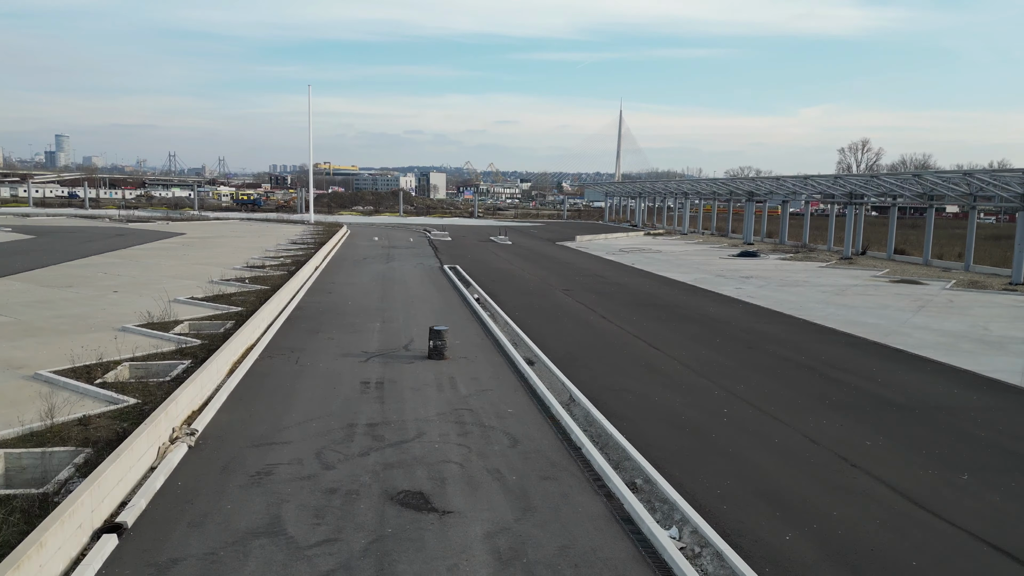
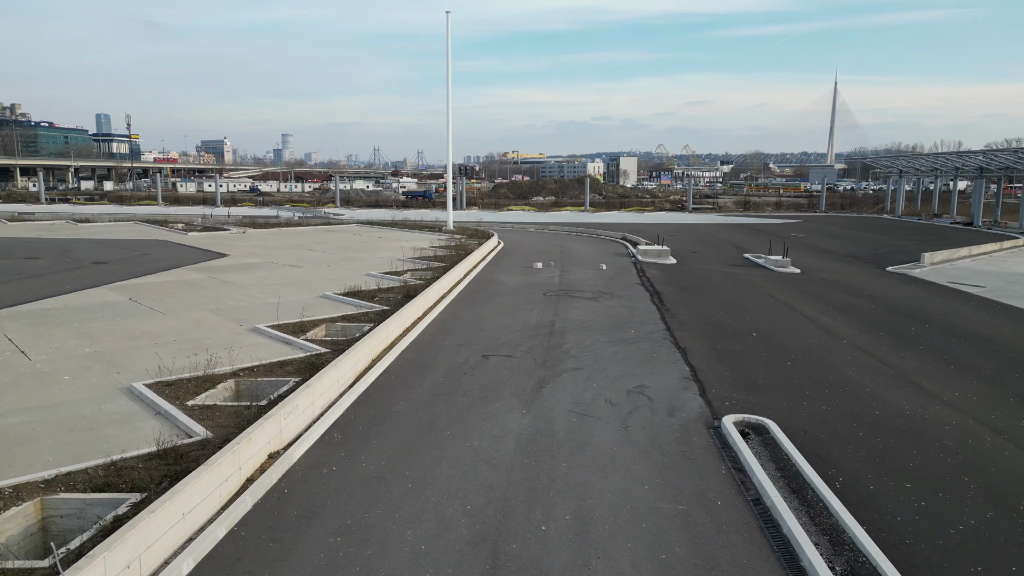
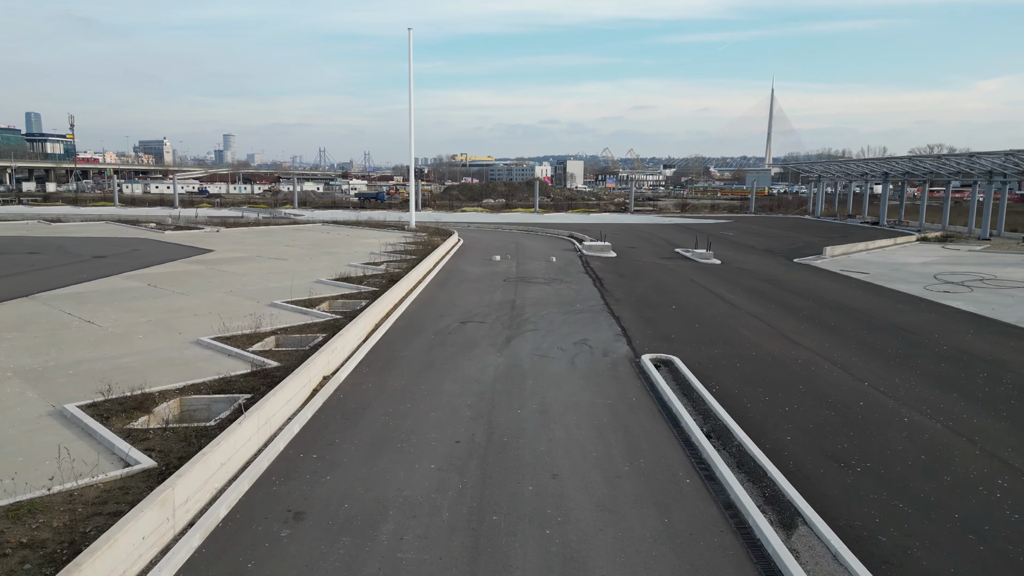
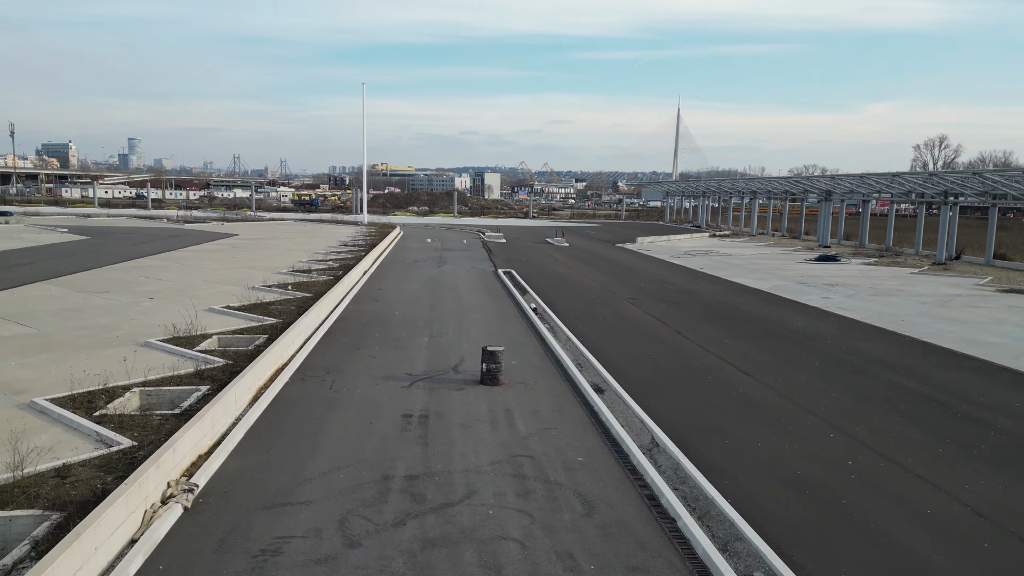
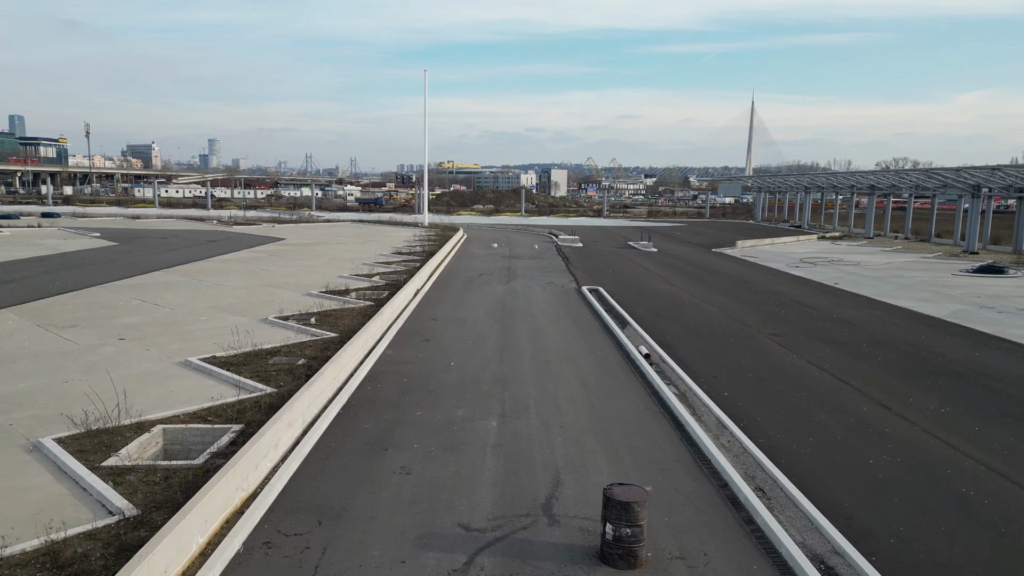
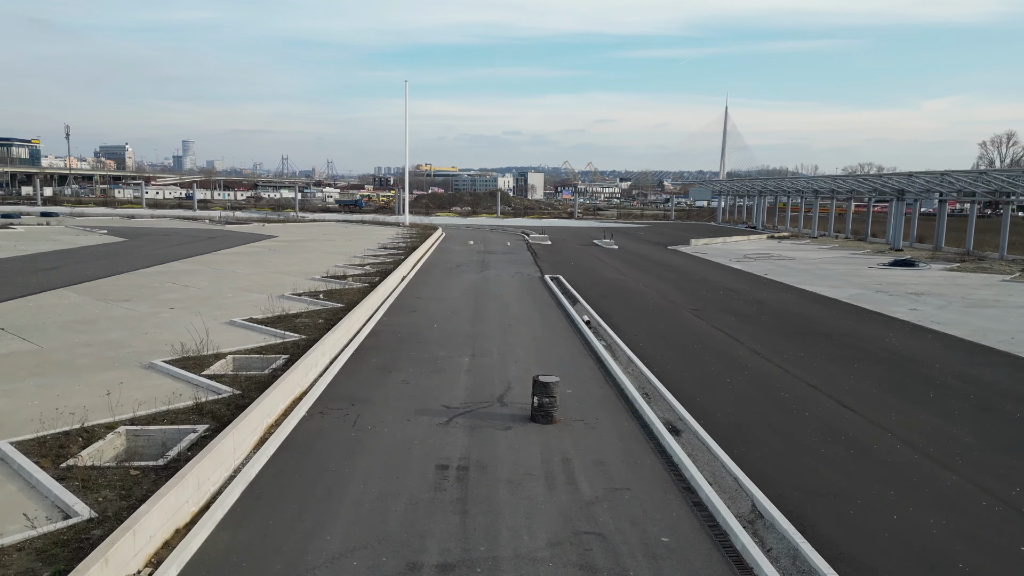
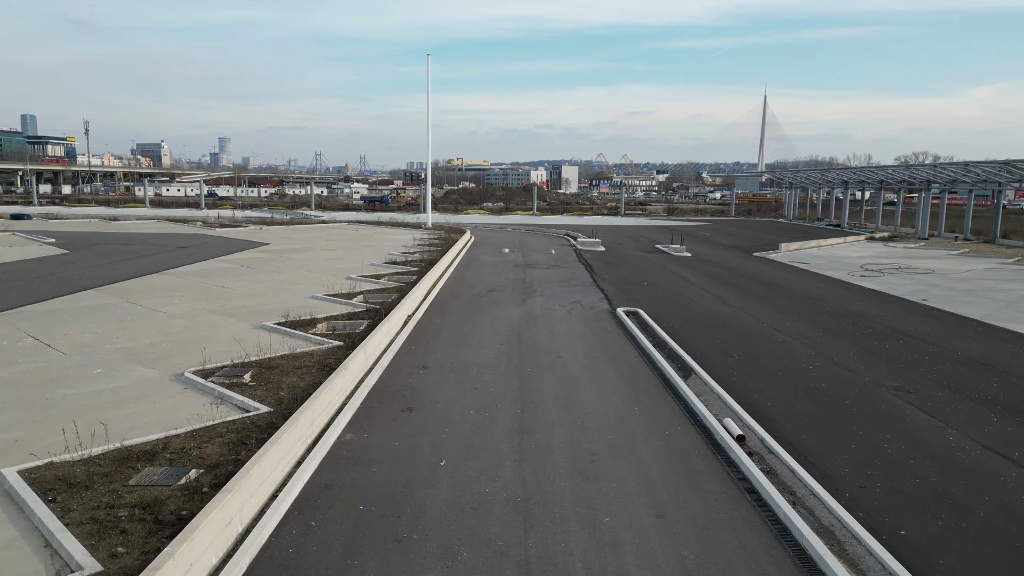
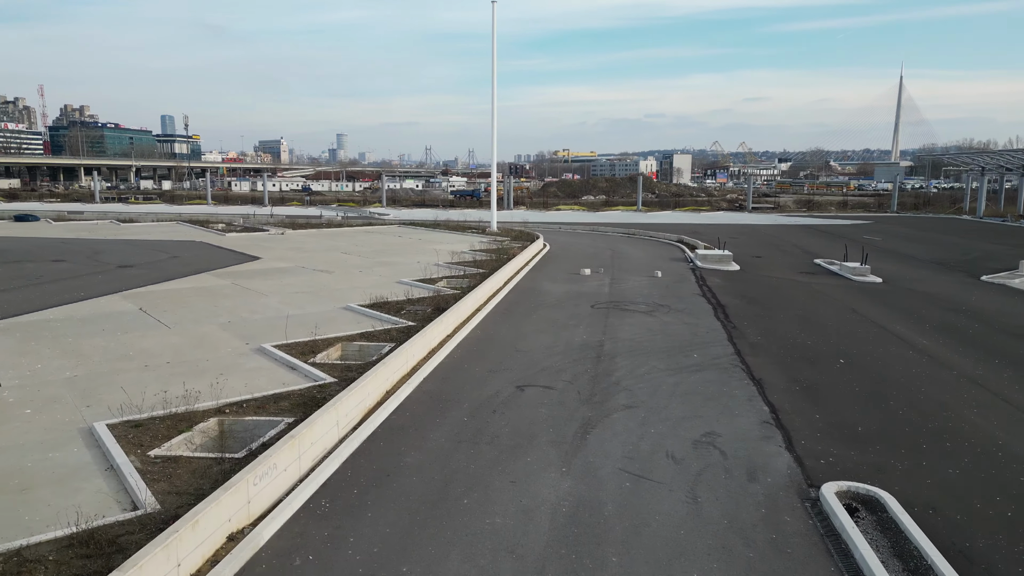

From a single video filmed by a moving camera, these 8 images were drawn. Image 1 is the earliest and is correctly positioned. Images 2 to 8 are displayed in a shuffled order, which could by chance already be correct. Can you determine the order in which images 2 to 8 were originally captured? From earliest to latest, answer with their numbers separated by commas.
4, 6, 5, 7, 3, 2, 8
